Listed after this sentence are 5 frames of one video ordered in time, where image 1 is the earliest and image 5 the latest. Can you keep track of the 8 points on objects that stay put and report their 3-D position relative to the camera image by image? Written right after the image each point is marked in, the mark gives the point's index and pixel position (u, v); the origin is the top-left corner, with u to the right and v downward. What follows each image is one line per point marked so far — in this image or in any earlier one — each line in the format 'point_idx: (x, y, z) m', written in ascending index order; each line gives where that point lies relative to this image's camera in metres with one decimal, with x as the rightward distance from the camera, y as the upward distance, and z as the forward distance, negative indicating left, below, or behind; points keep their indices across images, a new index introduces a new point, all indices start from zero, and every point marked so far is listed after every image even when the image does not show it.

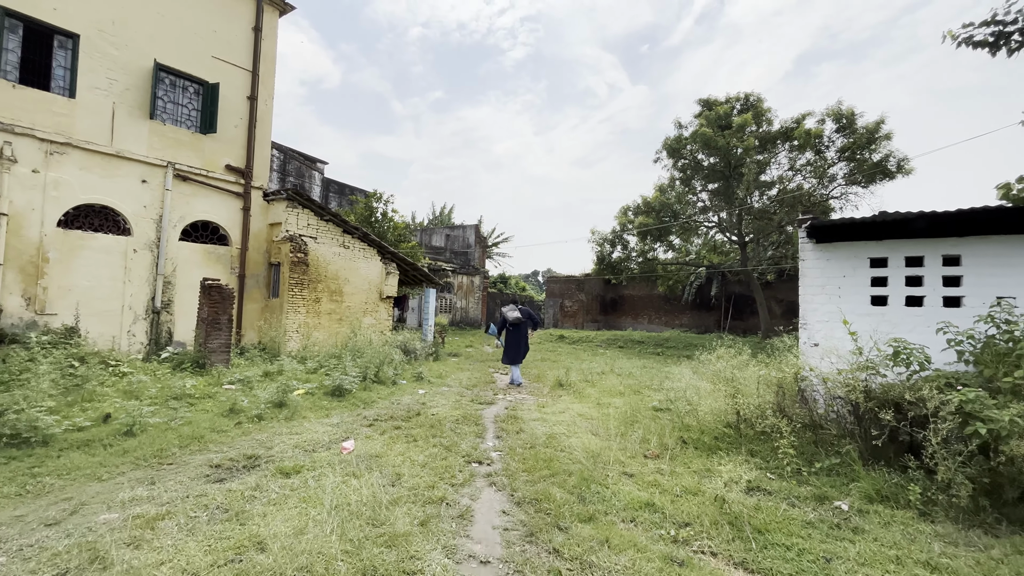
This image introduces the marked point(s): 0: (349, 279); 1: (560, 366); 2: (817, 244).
0: (-3.6, +0.2, +10.2) m
1: (+1.0, -1.7, +9.8) m
2: (+2.7, +0.4, +4.0) m
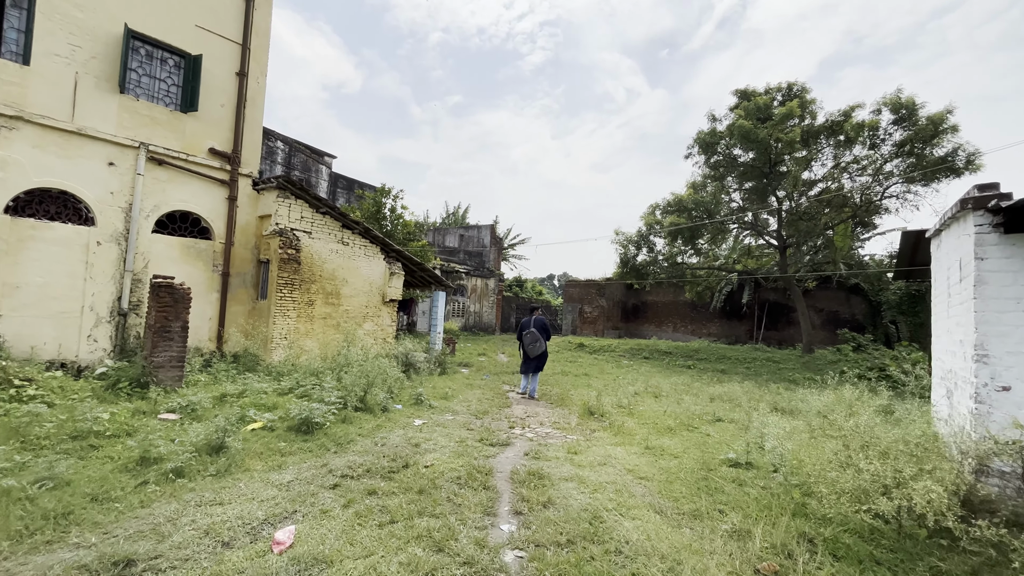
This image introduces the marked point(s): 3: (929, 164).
0: (-3.2, +0.2, +9.0) m
1: (+1.4, -1.8, +8.5) m
2: (+2.9, +0.3, +2.7) m
3: (+11.7, +3.5, +12.9) m
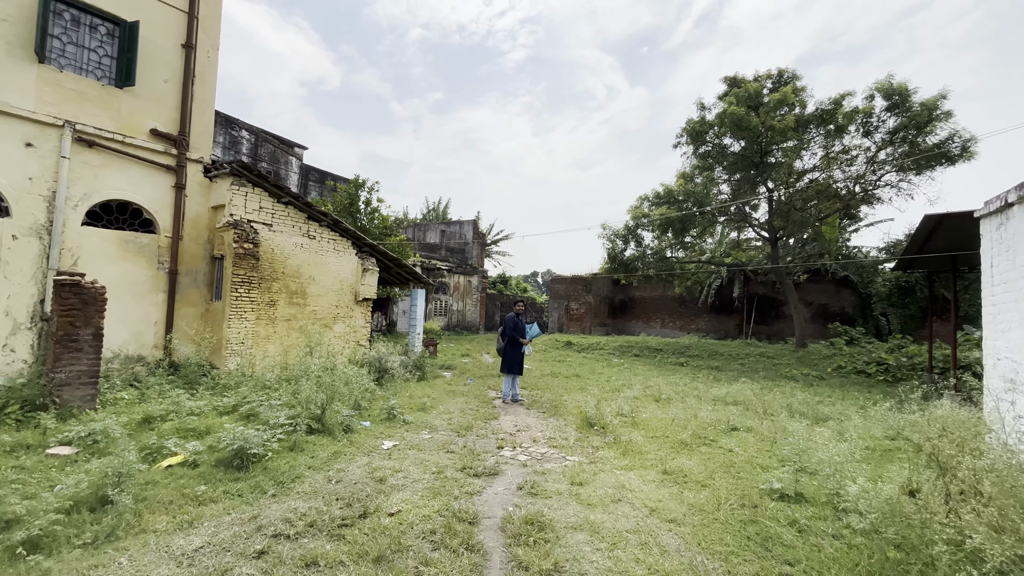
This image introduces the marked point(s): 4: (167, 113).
0: (-3.5, +0.2, +8.2) m
1: (+1.1, -1.7, +7.8) m
2: (+2.8, +0.4, +2.1) m
3: (+11.3, +3.7, +12.6) m
4: (-5.4, +2.7, +7.1) m
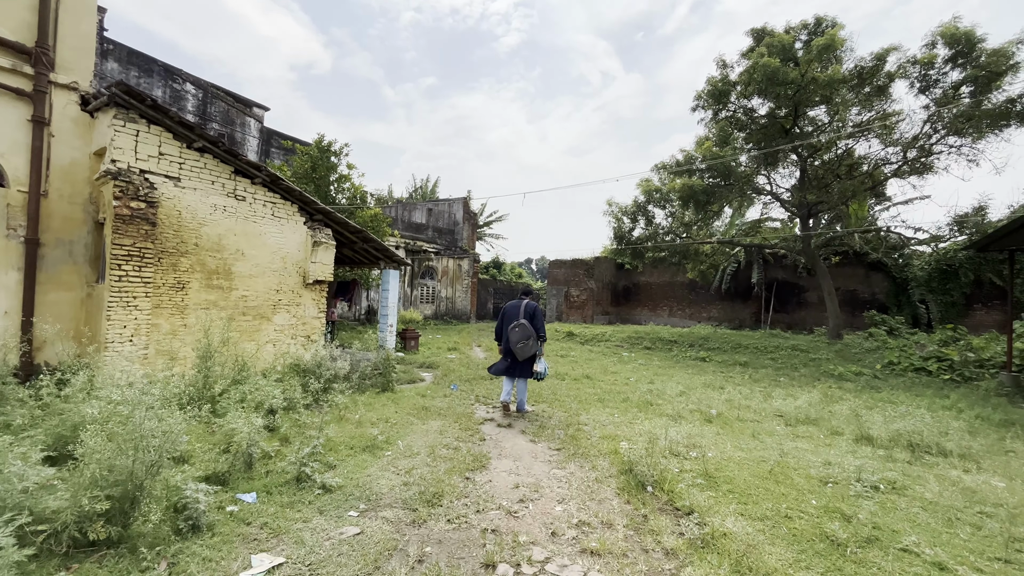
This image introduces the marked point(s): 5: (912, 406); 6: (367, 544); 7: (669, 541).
0: (-3.6, +0.5, +6.2) m
1: (+1.1, -1.4, +5.9) m
2: (+2.9, +0.5, +0.1) m
3: (+11.2, +4.1, +10.6) m
4: (-5.4, +3.0, +5.0) m
5: (+5.4, -1.6, +6.2) m
6: (-0.7, -1.2, +2.1) m
7: (+0.7, -1.2, +2.2) m
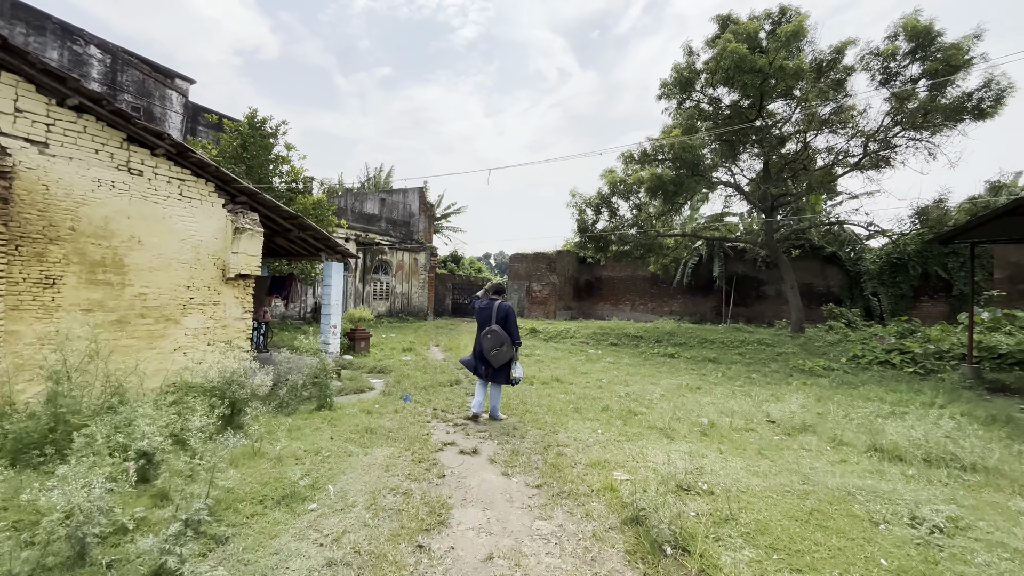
0: (-4.0, +0.5, +5.0) m
1: (+0.7, -1.4, +5.2) m
2: (+3.0, +0.5, -0.5) m
3: (+10.2, +4.3, +10.7) m
4: (-5.7, +3.0, +3.6) m
5: (+5.0, -1.5, +5.9) m
6: (-0.7, -1.1, +1.2) m
7: (+0.7, -1.2, +1.5) m
